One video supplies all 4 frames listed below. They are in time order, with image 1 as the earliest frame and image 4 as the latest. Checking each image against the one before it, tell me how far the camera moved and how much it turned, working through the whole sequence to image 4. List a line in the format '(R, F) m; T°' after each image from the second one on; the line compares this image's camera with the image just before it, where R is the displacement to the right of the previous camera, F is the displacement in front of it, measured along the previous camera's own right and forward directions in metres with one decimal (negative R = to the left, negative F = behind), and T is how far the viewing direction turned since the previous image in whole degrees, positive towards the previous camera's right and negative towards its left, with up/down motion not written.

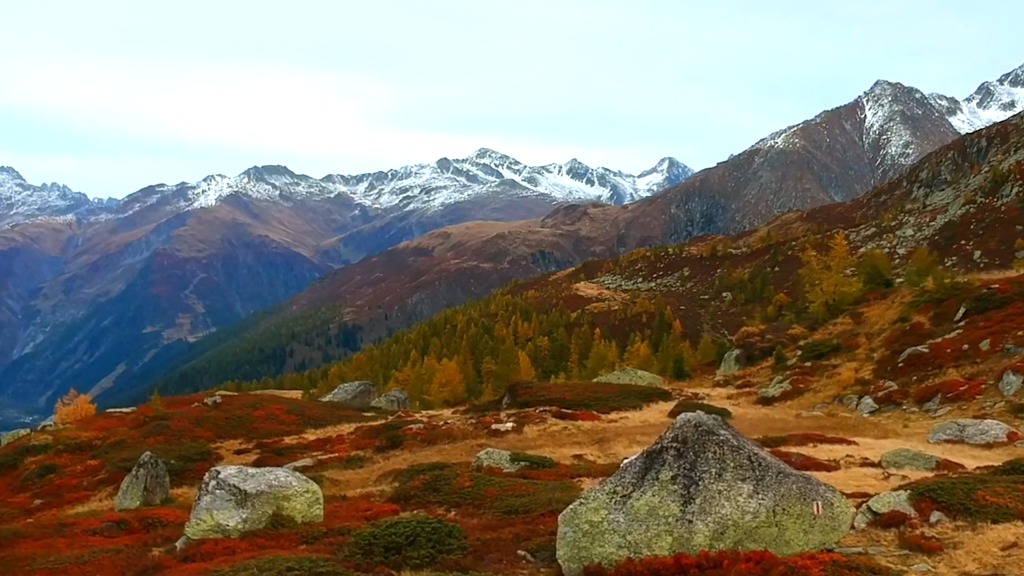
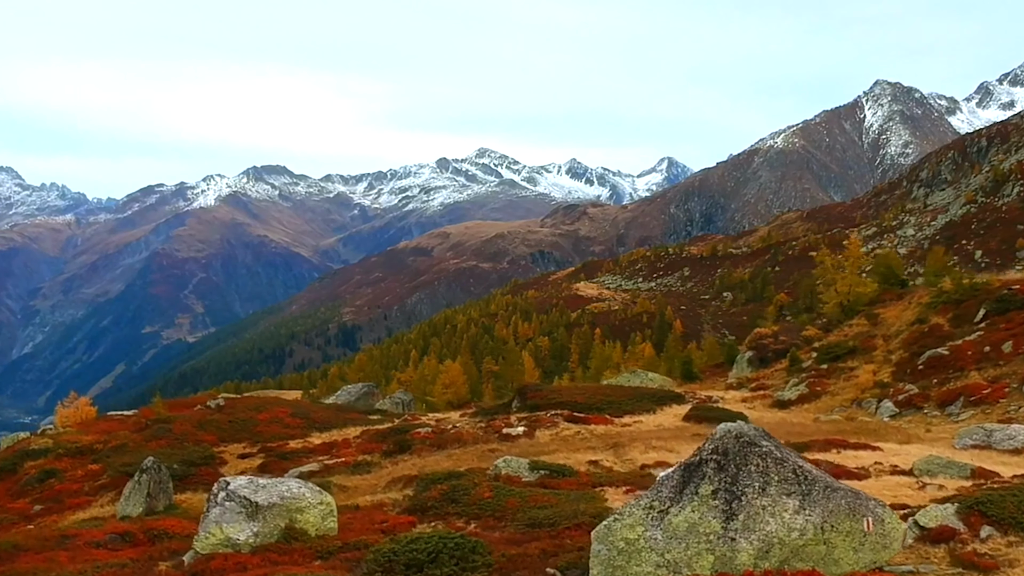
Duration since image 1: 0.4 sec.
(-0.6, +0.8) m; 0°
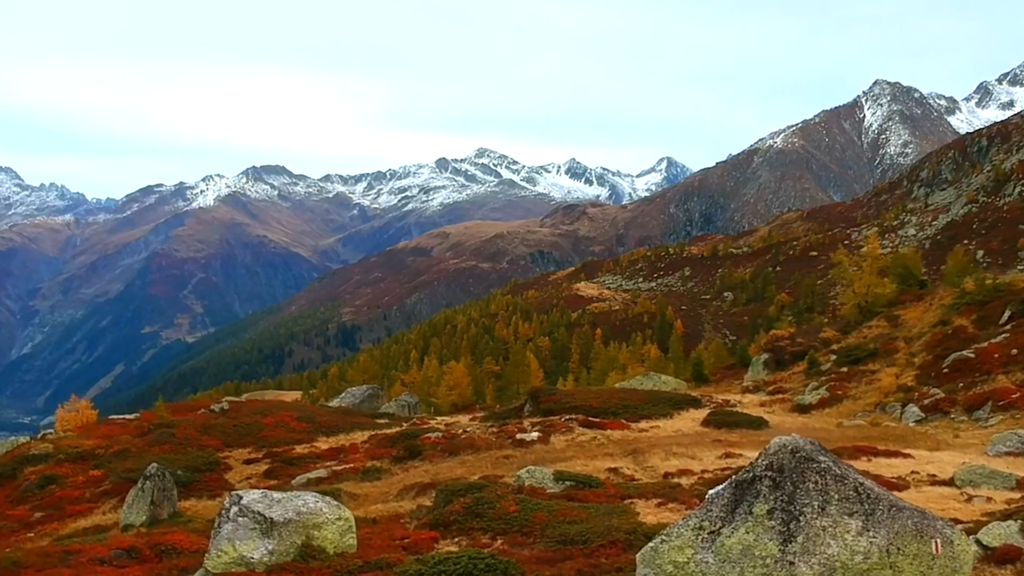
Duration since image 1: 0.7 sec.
(-0.7, +1.0) m; 0°
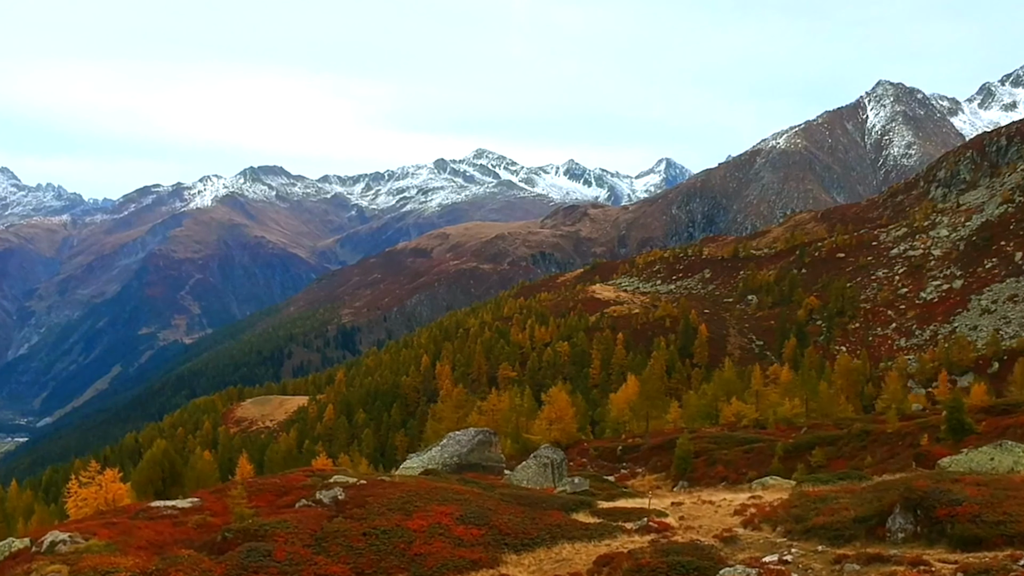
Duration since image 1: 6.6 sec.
(-11.8, +16.5) m; 0°
